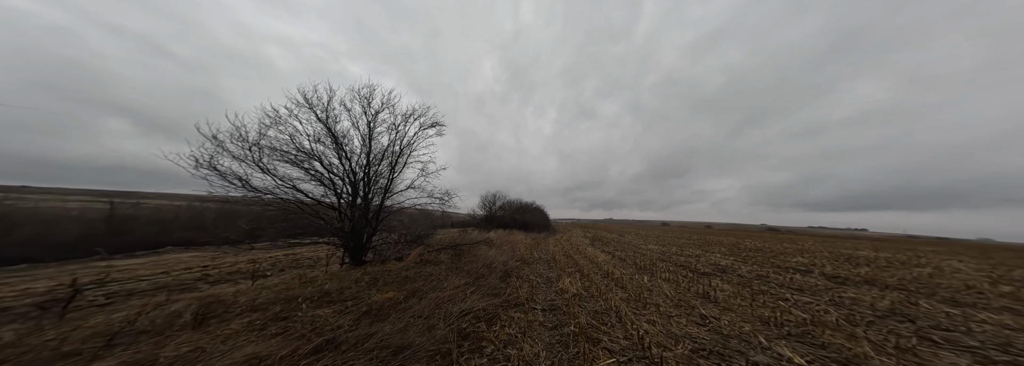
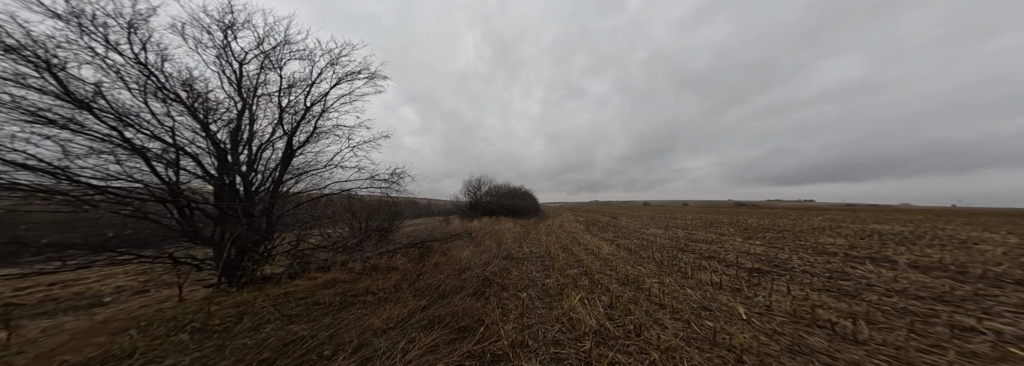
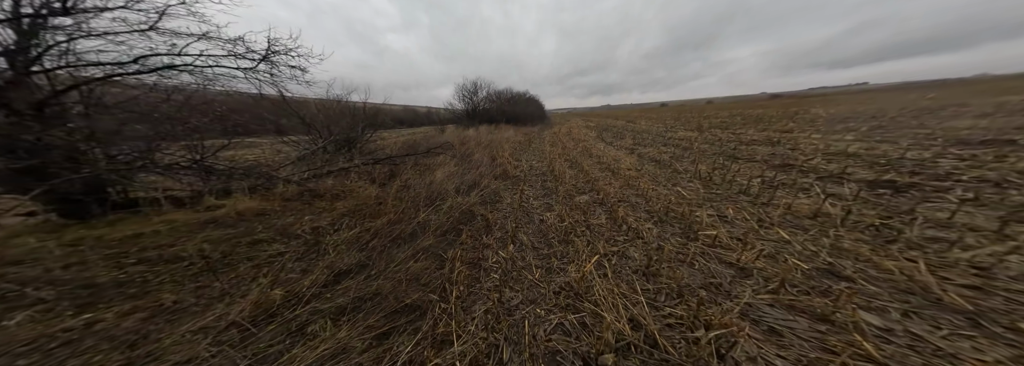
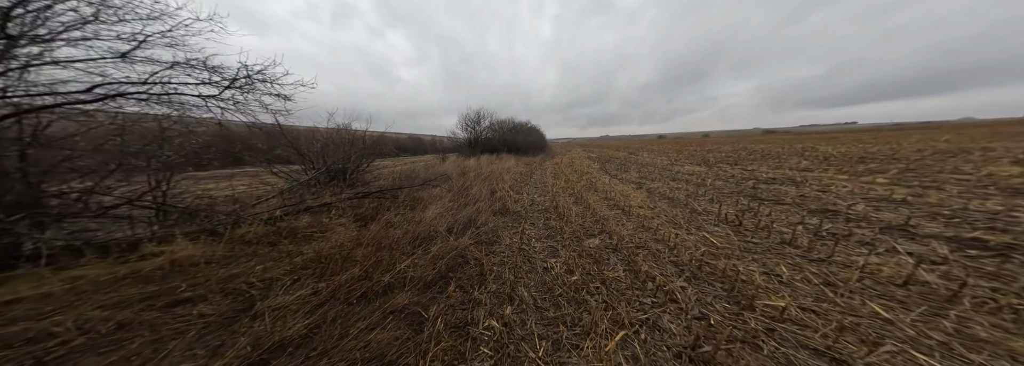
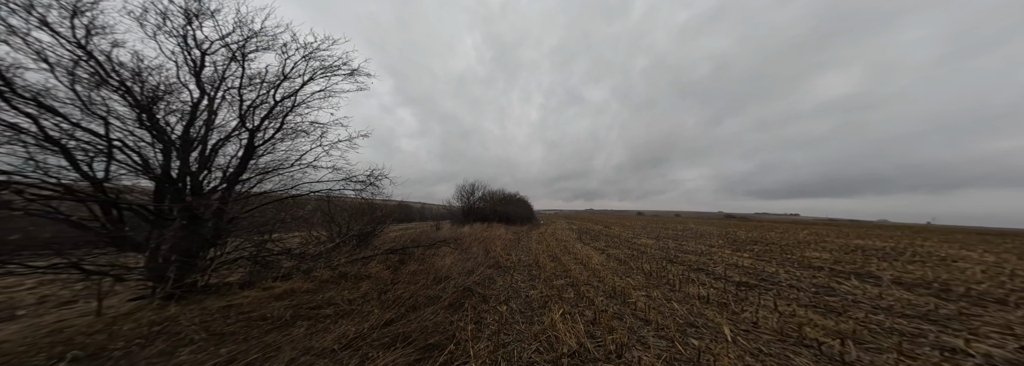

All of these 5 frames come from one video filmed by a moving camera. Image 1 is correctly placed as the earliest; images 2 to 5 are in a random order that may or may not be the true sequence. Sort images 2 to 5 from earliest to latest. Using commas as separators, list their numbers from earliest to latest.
2, 5, 3, 4
